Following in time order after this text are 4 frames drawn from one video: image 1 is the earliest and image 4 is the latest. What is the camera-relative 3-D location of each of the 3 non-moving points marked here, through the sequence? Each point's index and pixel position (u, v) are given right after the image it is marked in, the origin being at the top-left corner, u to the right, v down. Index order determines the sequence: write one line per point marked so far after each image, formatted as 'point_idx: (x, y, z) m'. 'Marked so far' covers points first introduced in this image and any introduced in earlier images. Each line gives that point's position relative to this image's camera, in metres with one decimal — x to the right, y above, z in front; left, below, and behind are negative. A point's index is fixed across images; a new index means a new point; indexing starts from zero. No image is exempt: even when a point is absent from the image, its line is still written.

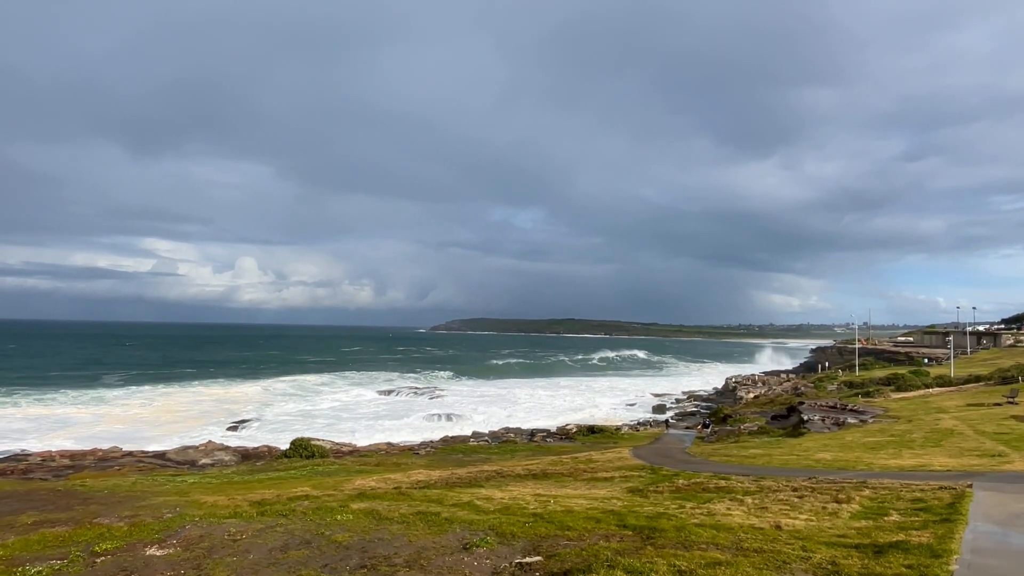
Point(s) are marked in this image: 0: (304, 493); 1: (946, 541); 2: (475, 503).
0: (-4.8, -4.8, +15.0) m
1: (+4.6, -2.7, +6.9) m
2: (-0.7, -3.9, +11.8) m
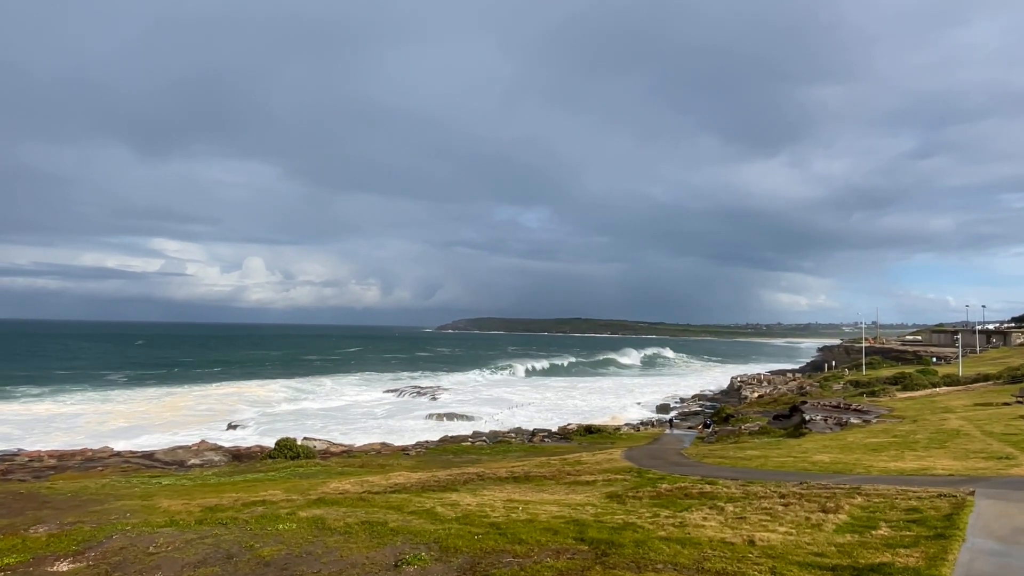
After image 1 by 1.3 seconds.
0: (-5.4, -4.6, +14.2) m
1: (+3.9, -2.5, +6.0) m
2: (-1.3, -3.8, +11.0) m
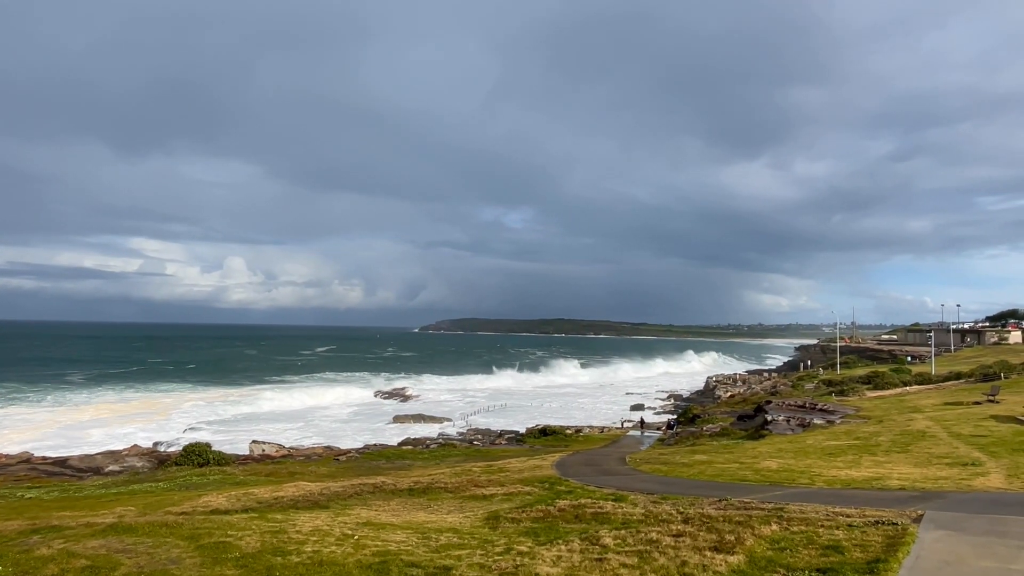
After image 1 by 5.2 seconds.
0: (-7.7, -4.2, +11.6) m
1: (+1.8, -2.1, +3.6) m
2: (-3.6, -3.3, +8.5) m
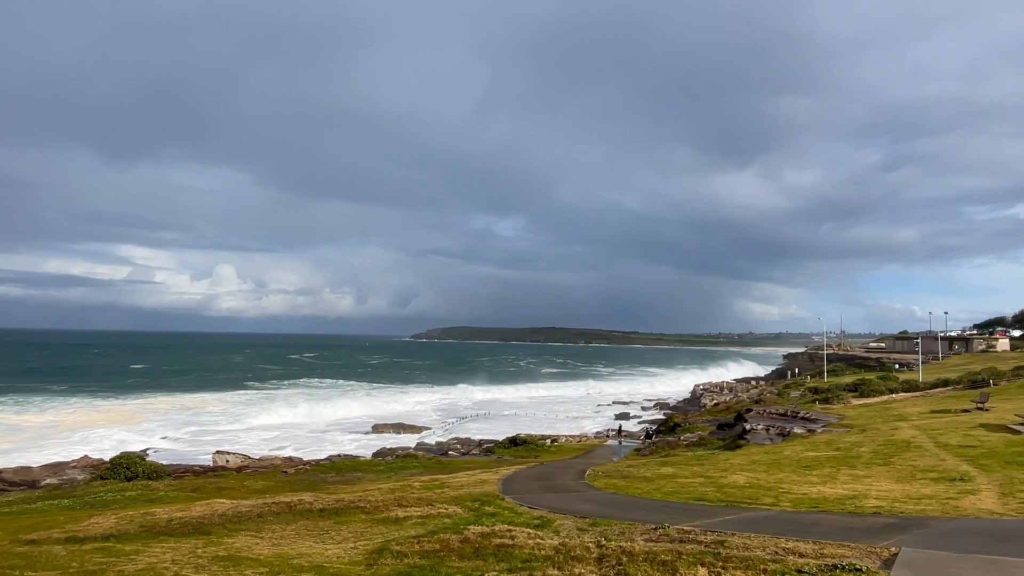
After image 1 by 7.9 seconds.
0: (-9.2, -3.9, +9.6) m
1: (+0.5, -1.8, +1.8) m
2: (-5.0, -3.1, +6.6) m
